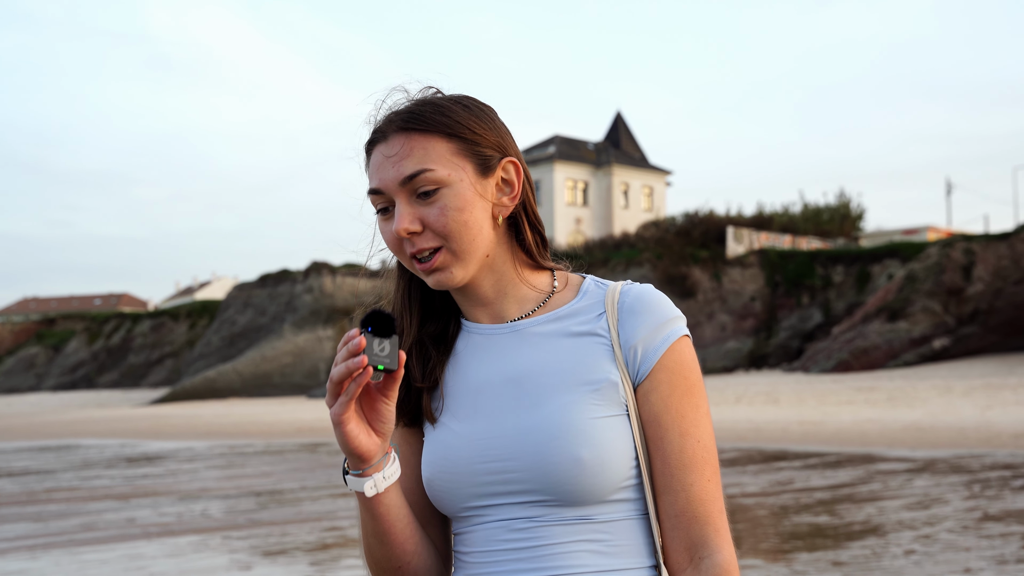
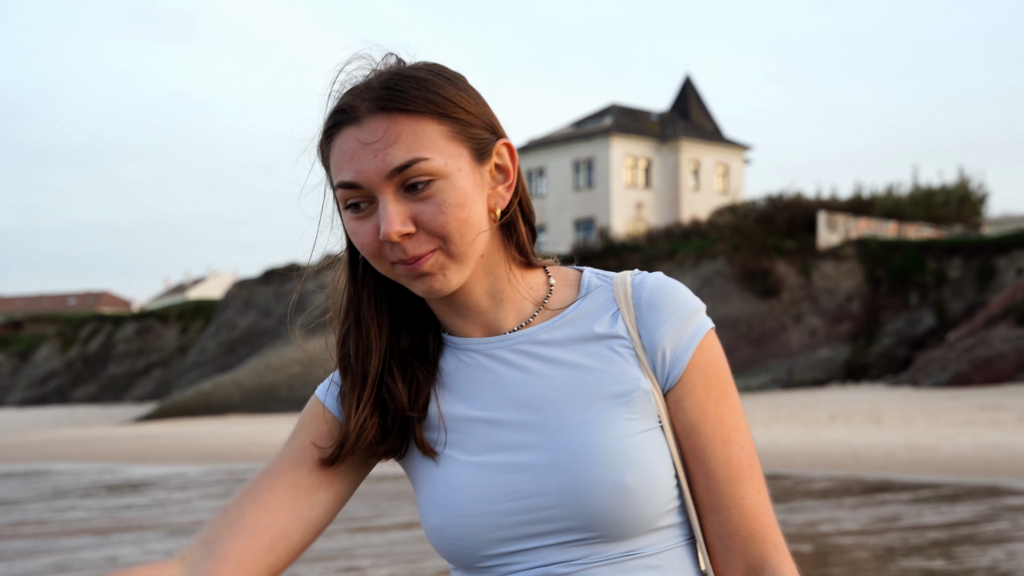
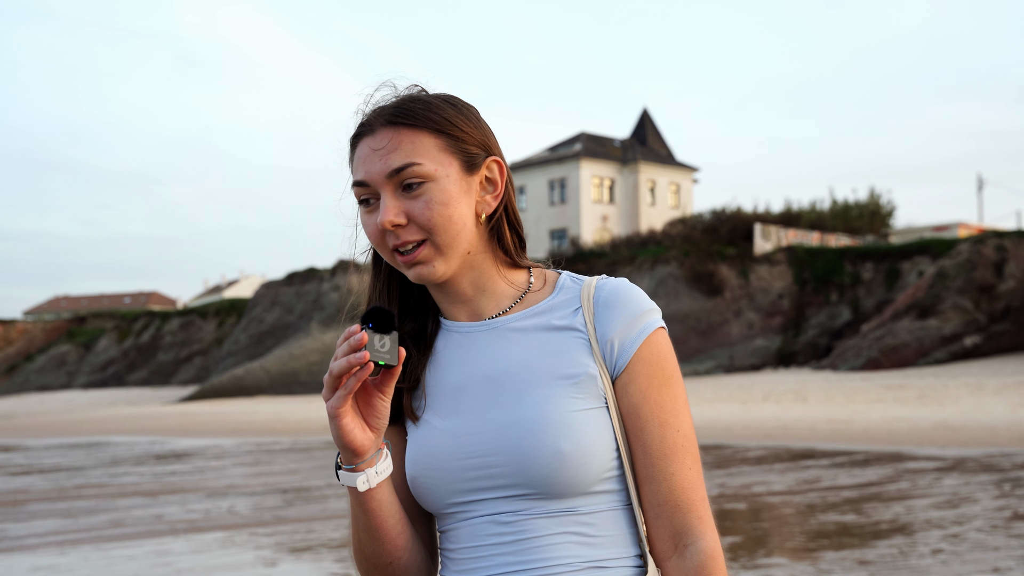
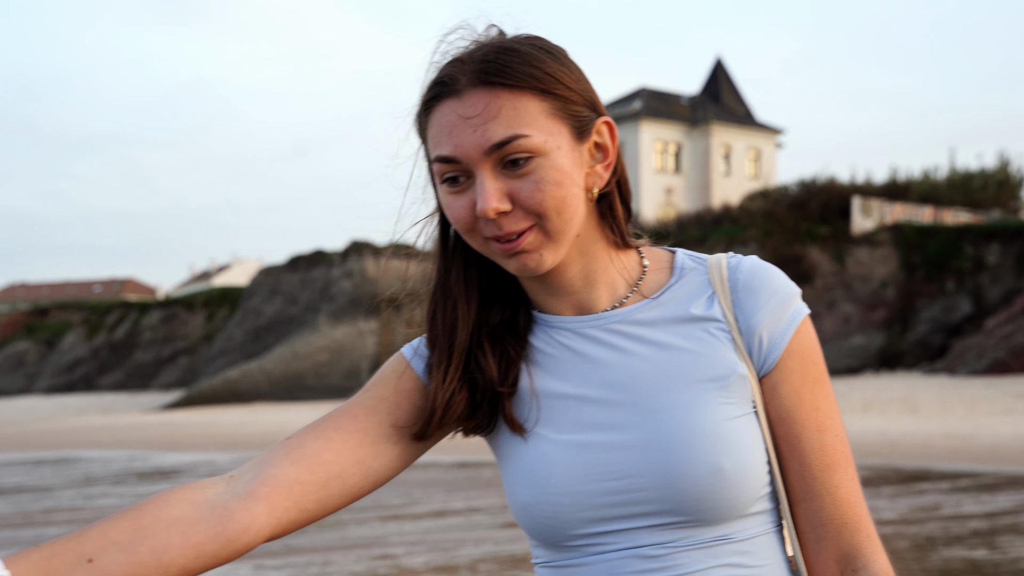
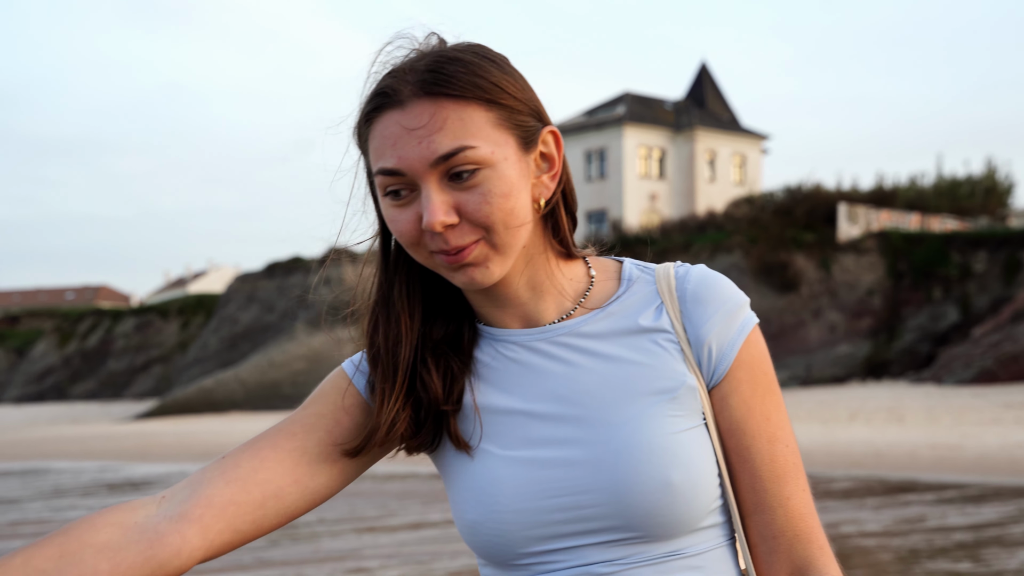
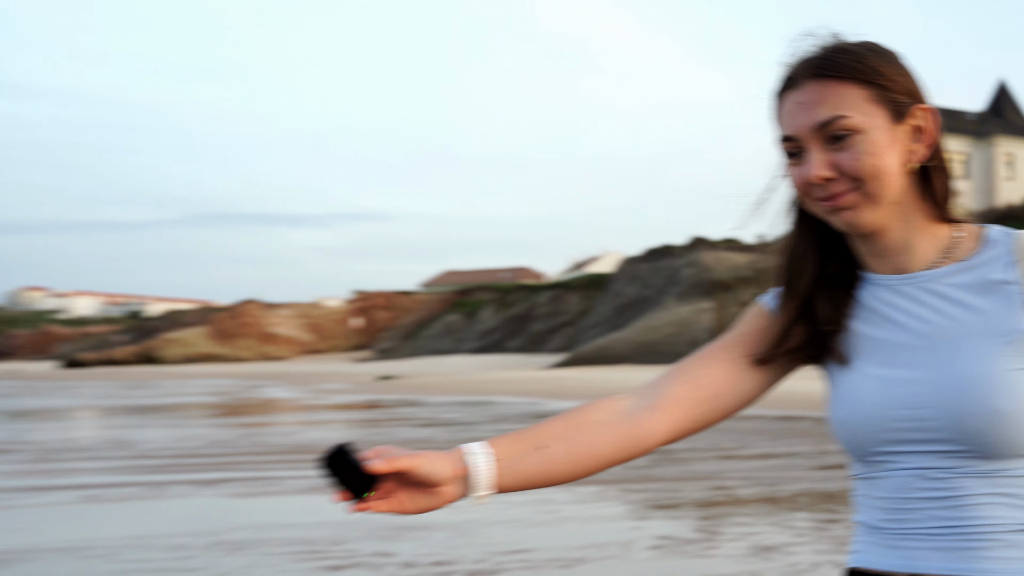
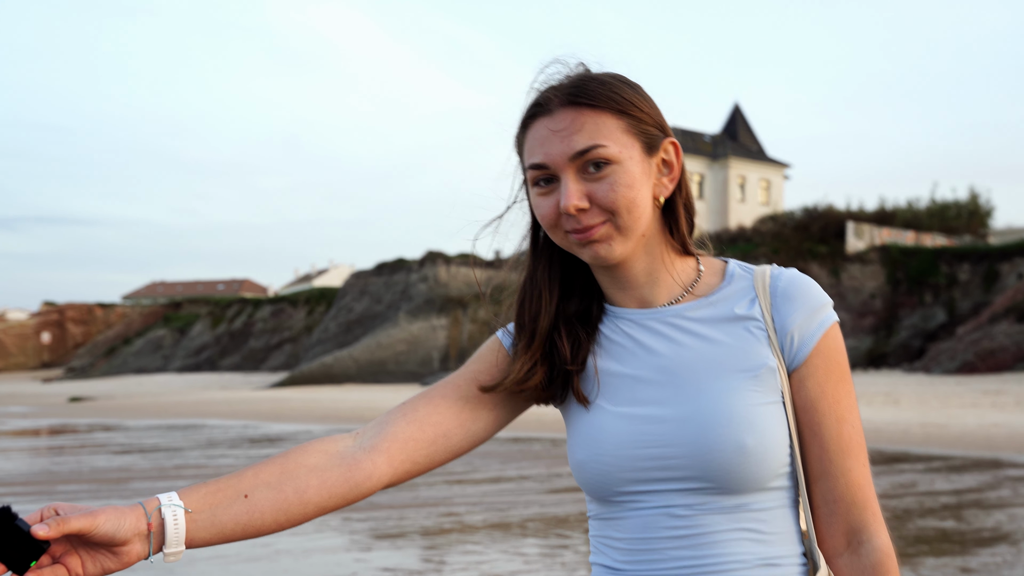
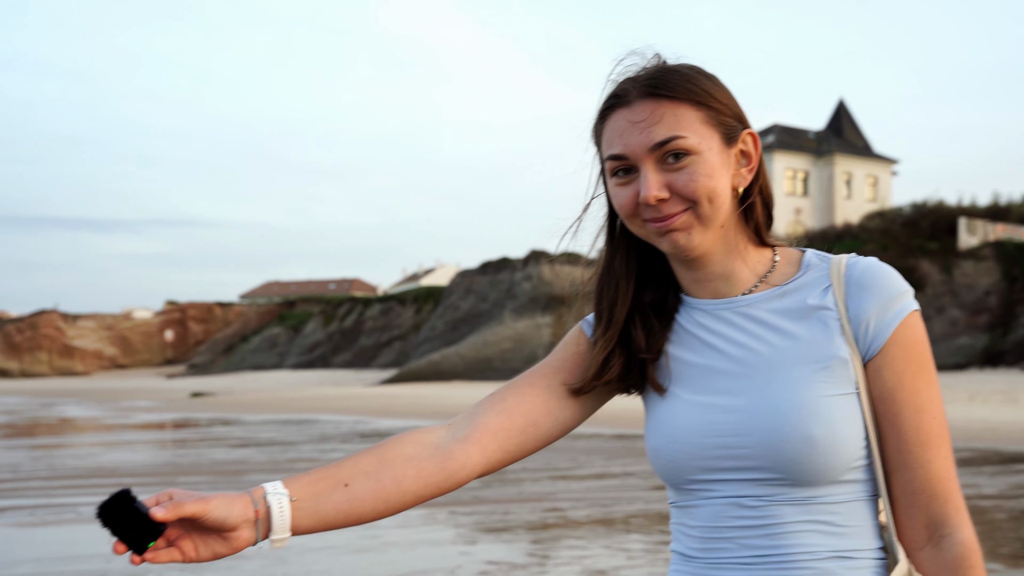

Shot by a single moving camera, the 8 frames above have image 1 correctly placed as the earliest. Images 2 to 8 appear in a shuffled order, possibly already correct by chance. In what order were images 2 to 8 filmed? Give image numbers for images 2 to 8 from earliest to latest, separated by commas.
3, 2, 5, 4, 7, 8, 6
